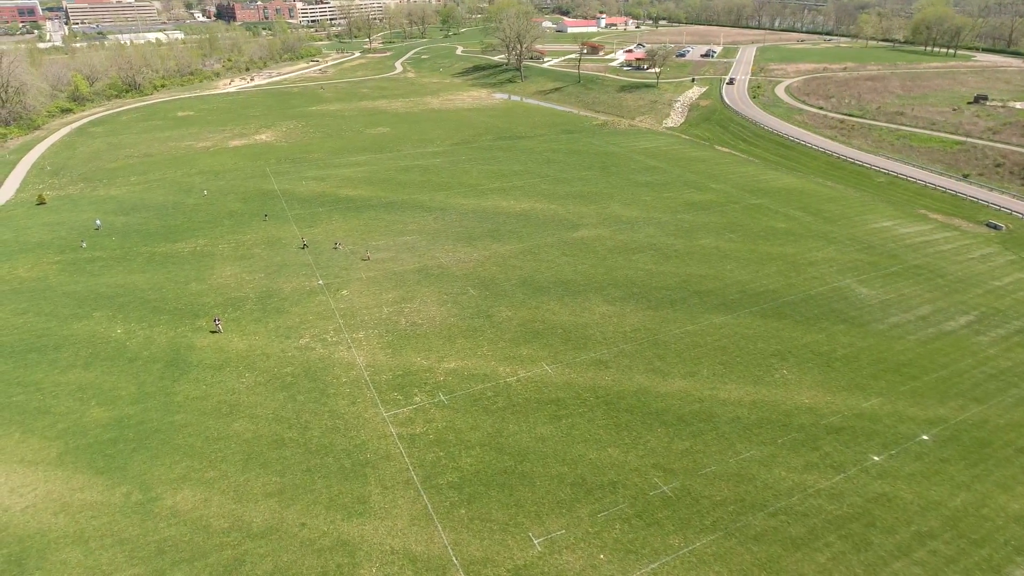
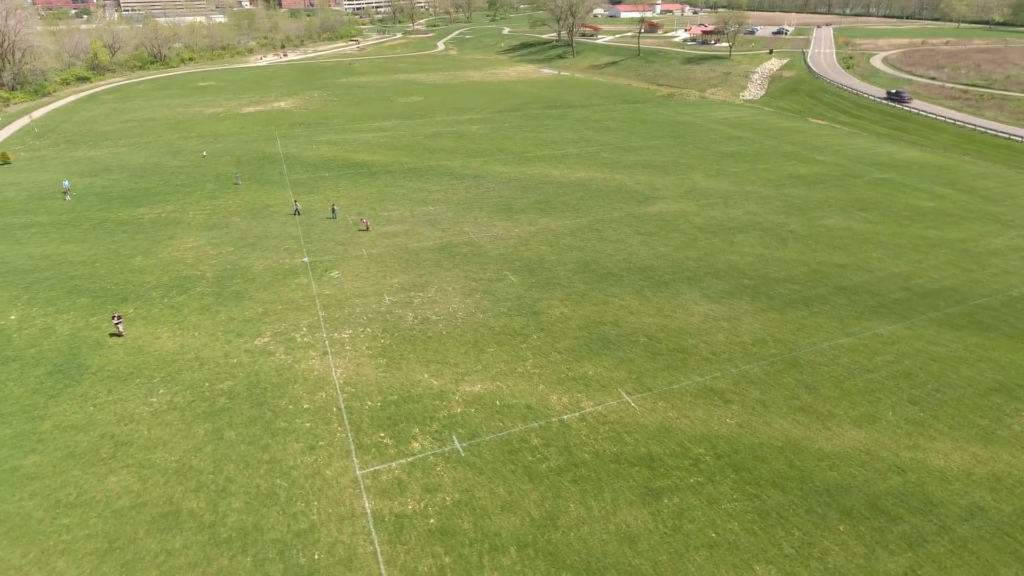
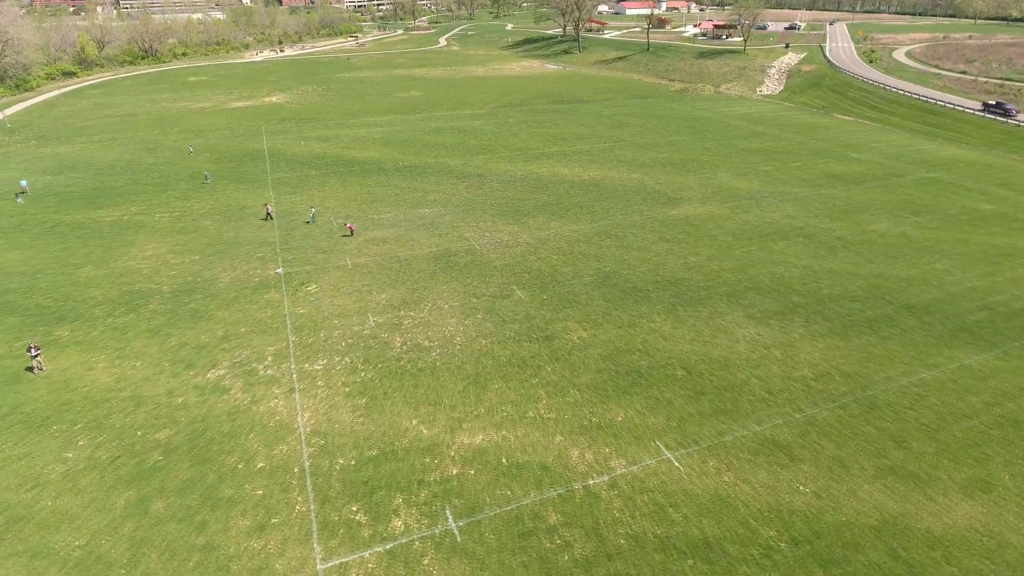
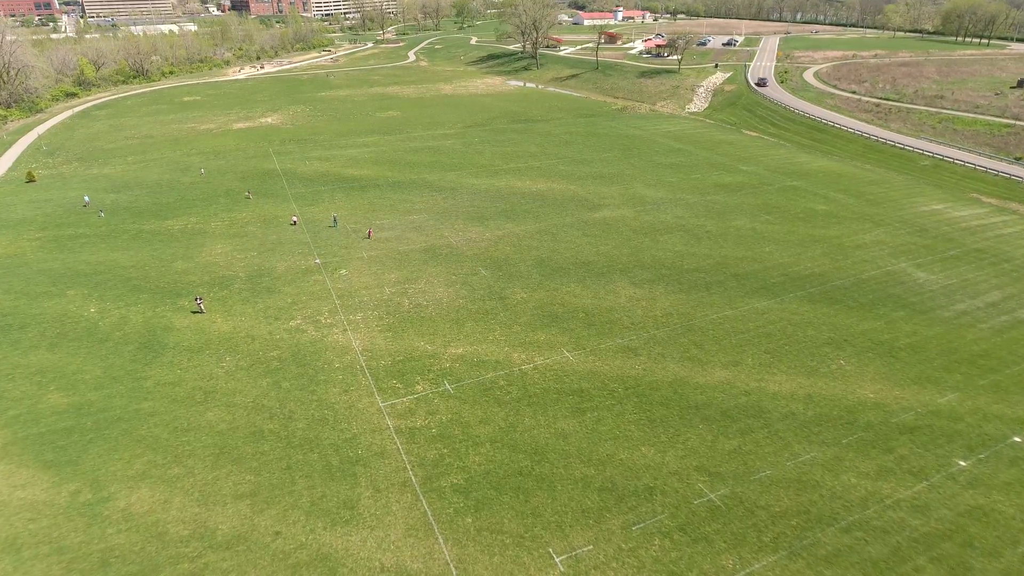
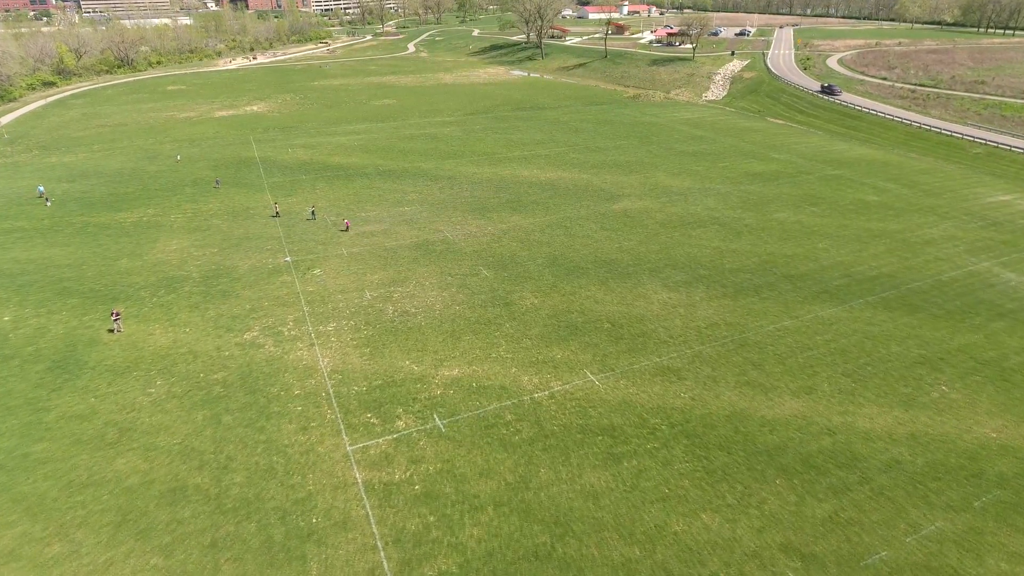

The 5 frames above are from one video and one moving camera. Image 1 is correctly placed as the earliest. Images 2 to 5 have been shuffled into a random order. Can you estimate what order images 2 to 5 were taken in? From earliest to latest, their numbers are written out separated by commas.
4, 5, 2, 3
